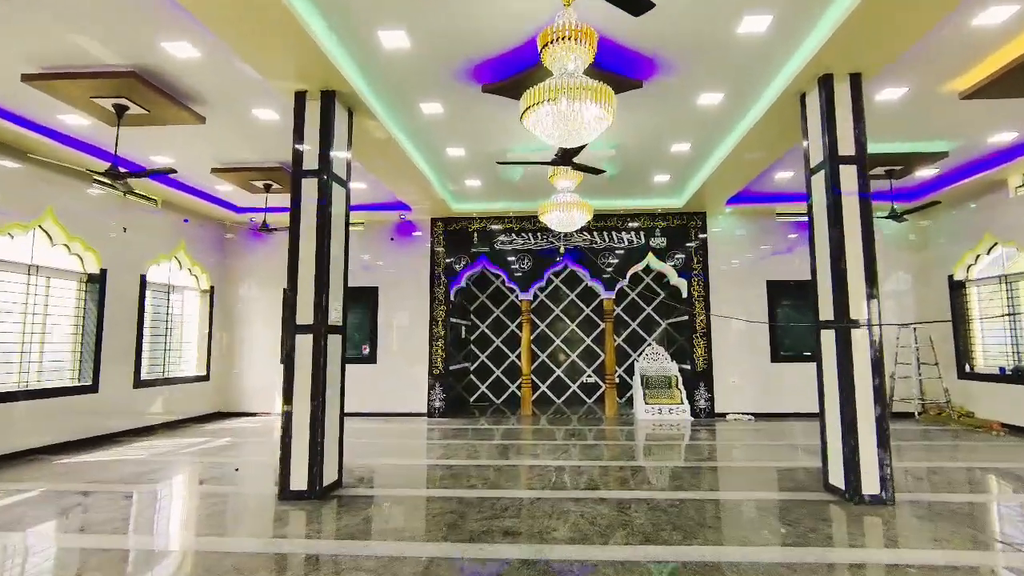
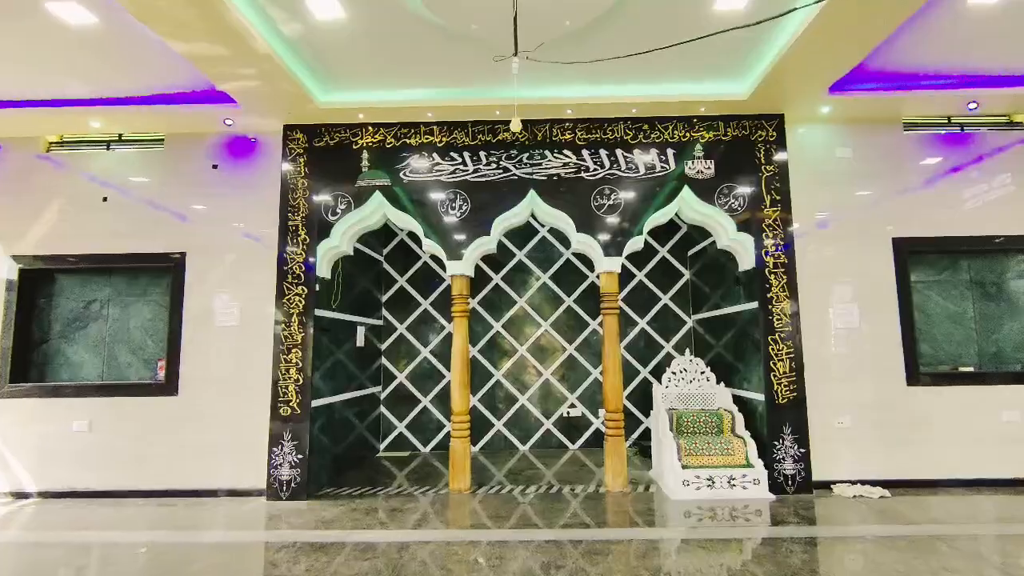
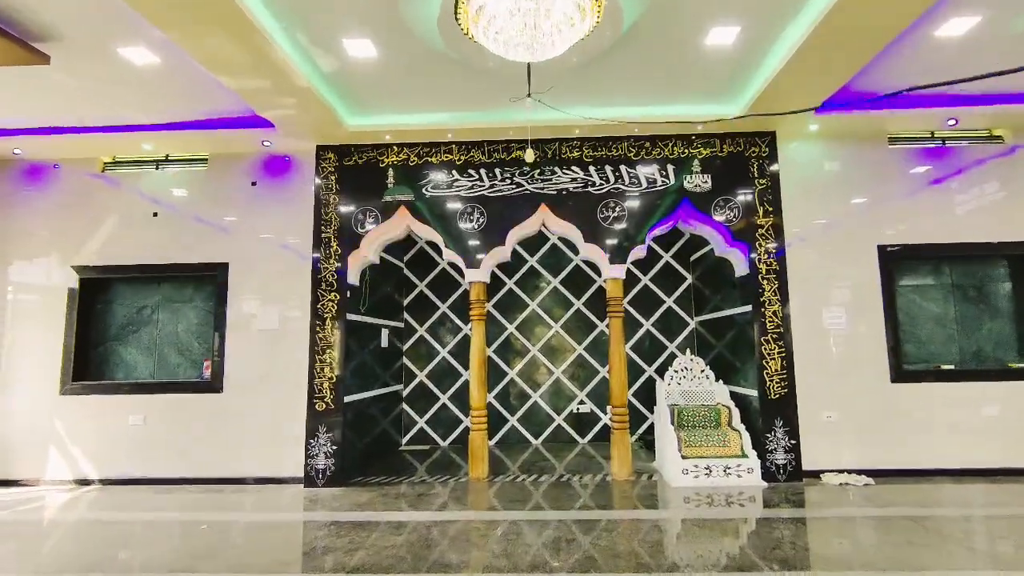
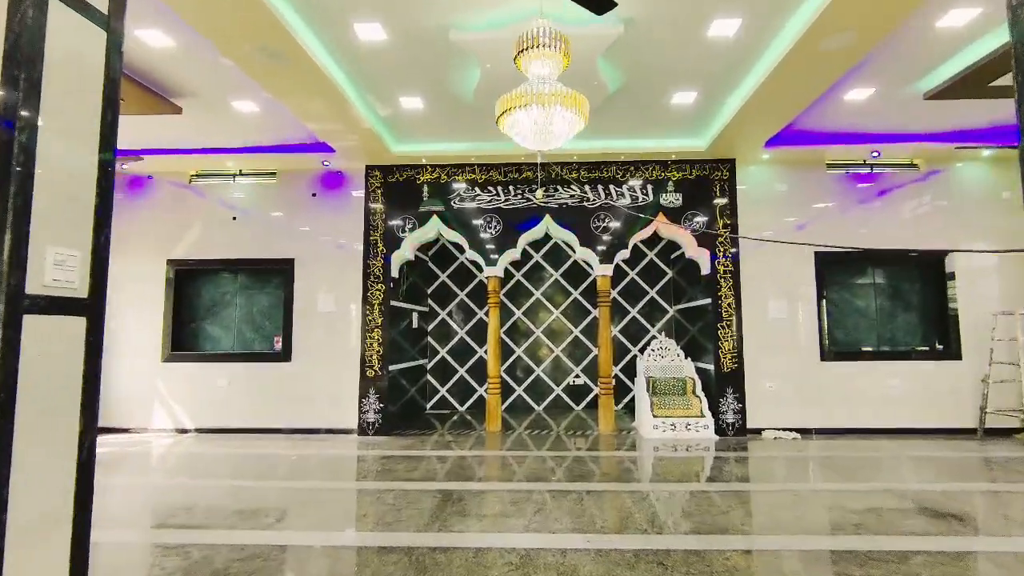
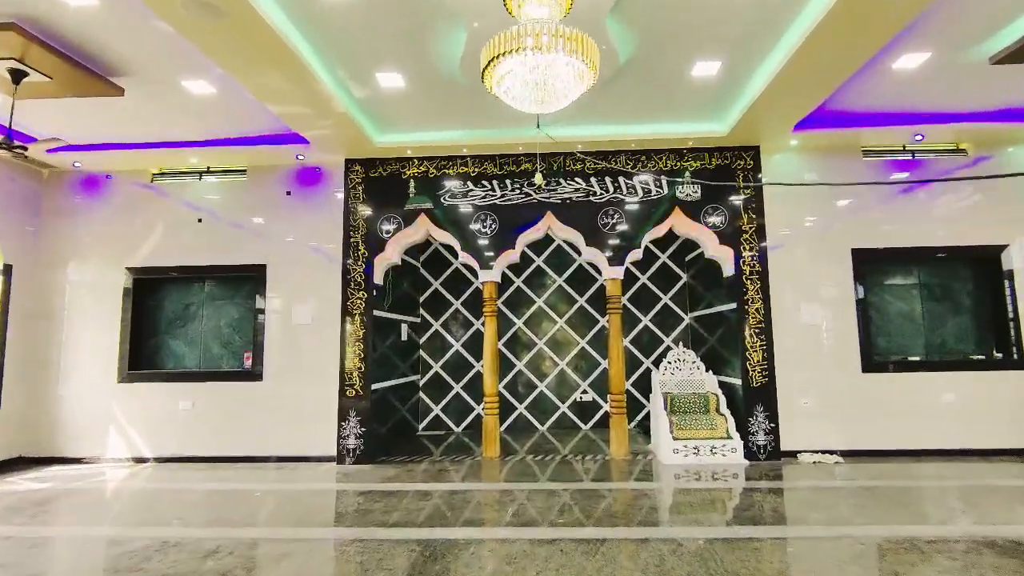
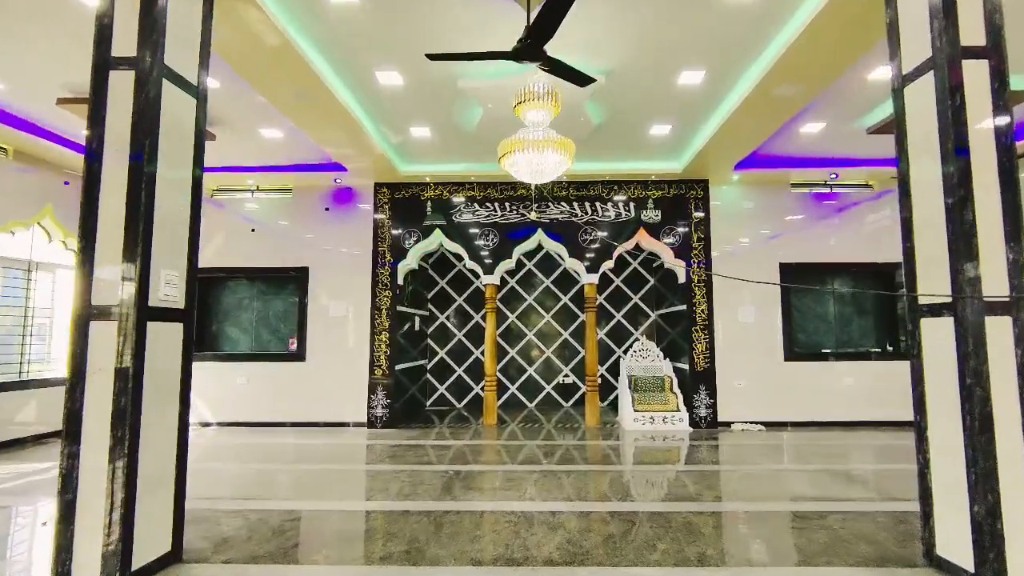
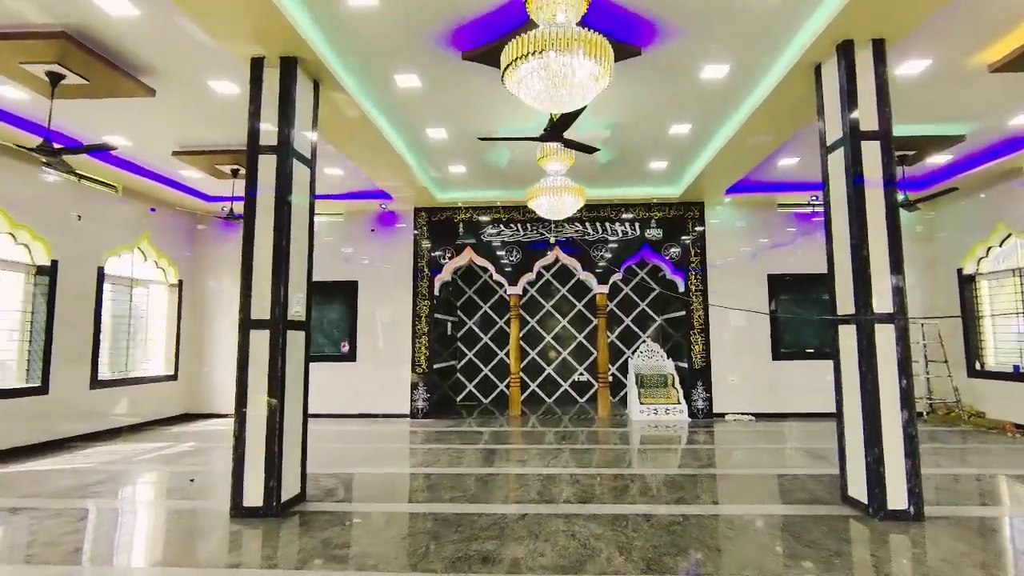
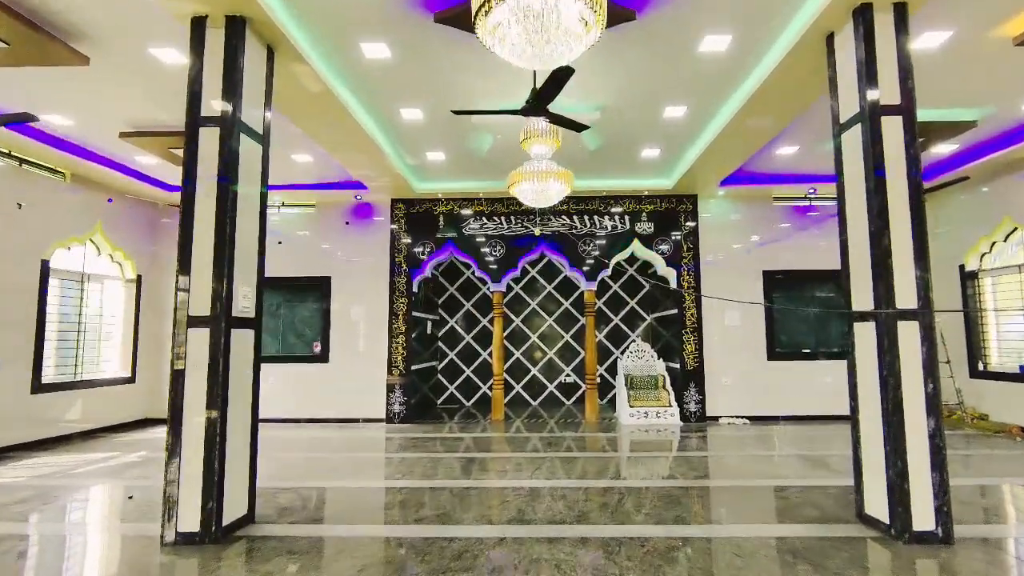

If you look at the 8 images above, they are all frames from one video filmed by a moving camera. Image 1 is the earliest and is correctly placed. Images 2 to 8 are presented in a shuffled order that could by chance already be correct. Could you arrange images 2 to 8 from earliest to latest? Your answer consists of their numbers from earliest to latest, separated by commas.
7, 8, 6, 4, 5, 3, 2
